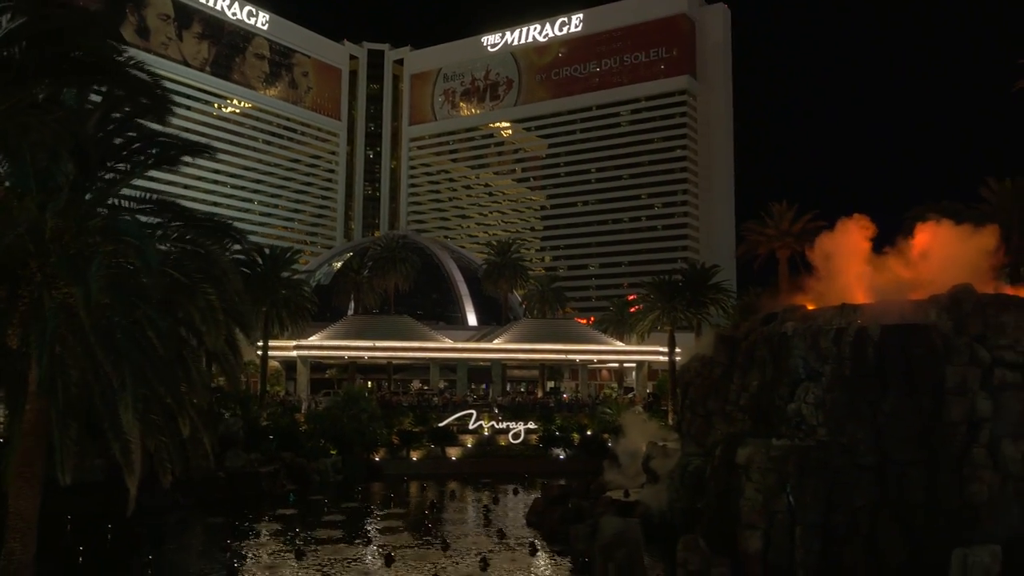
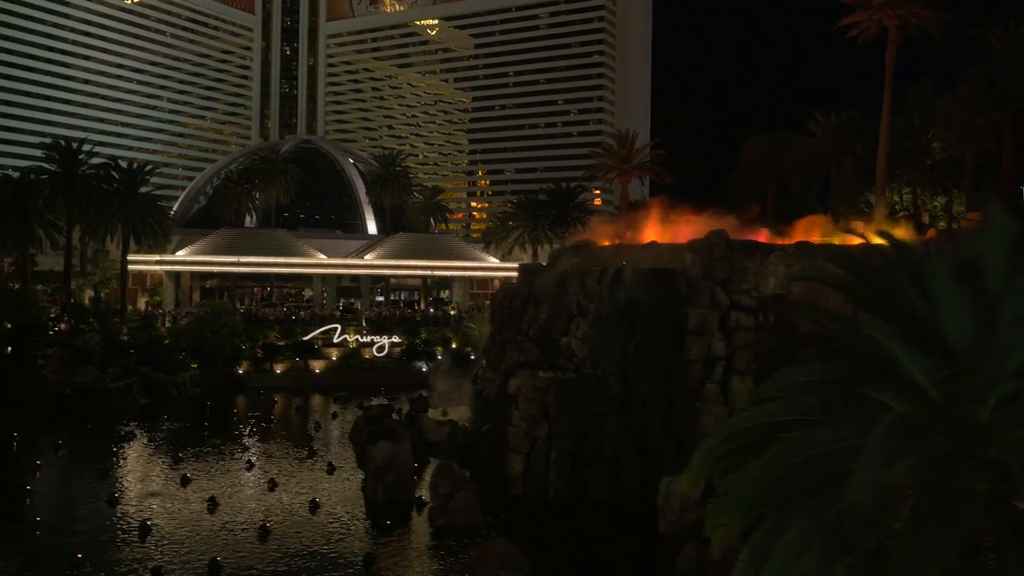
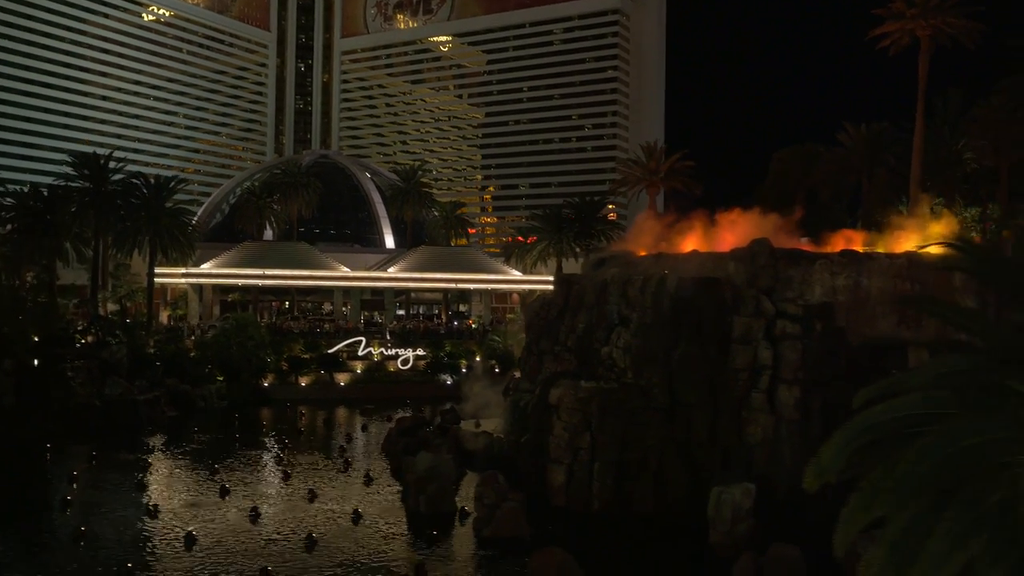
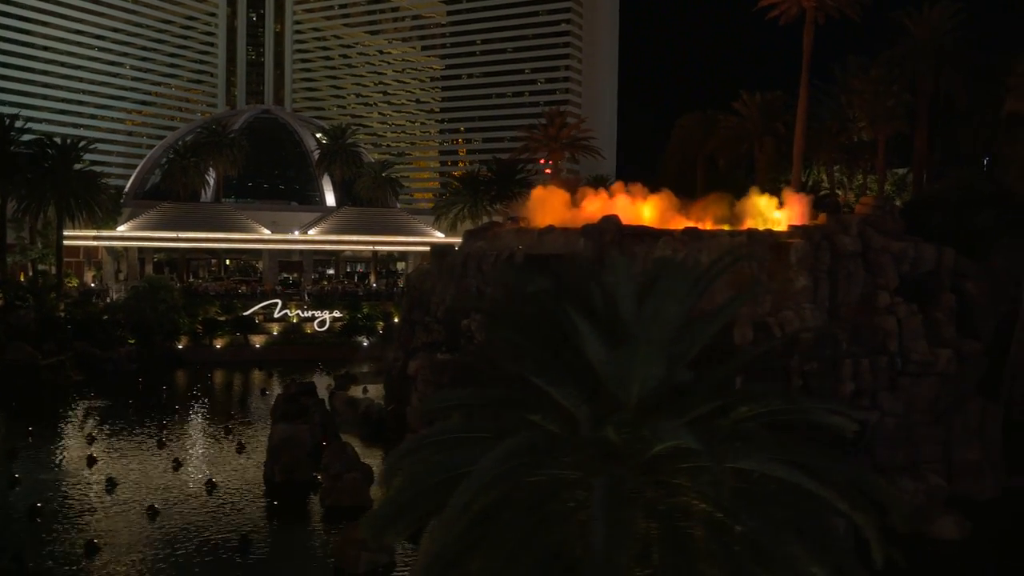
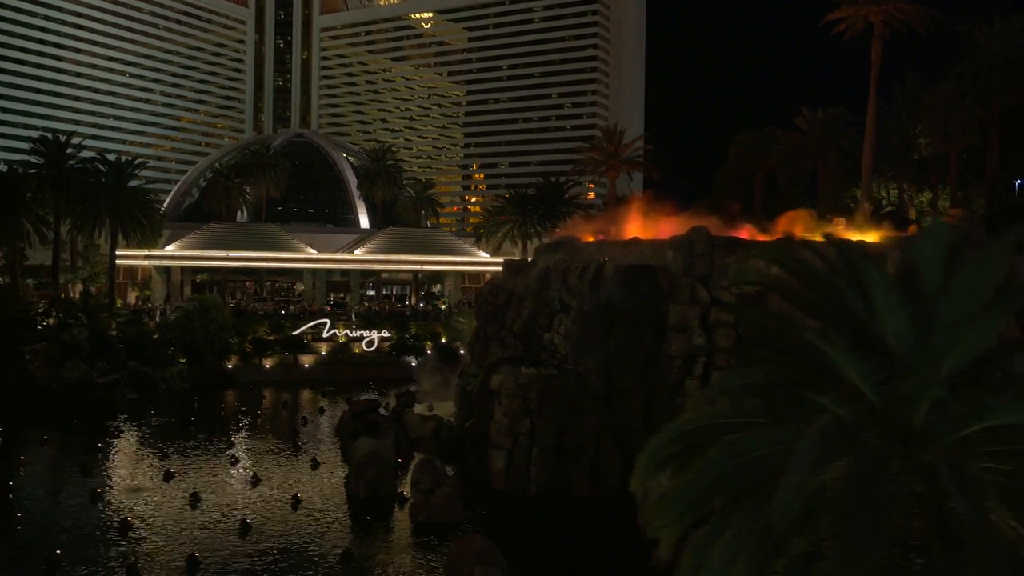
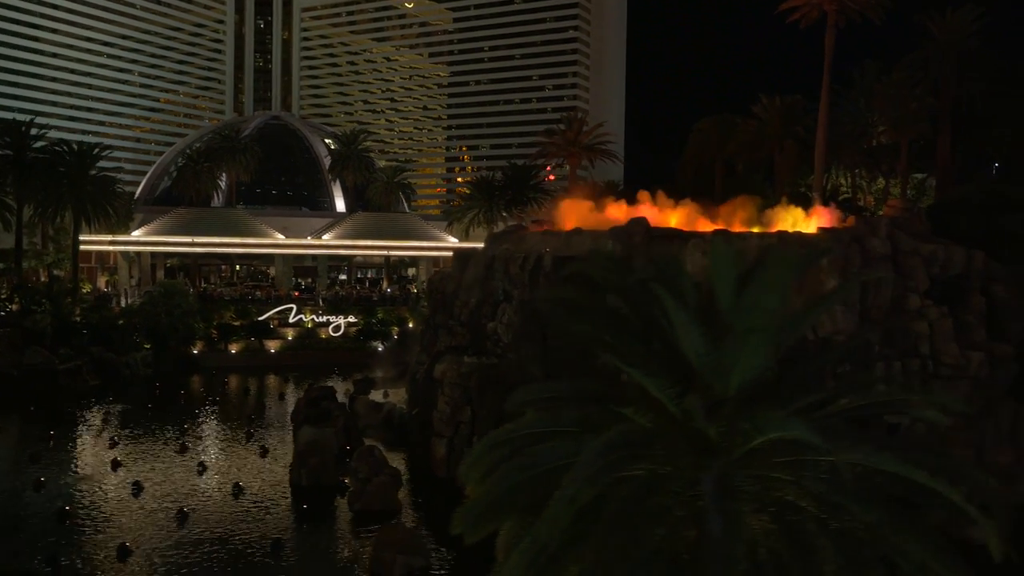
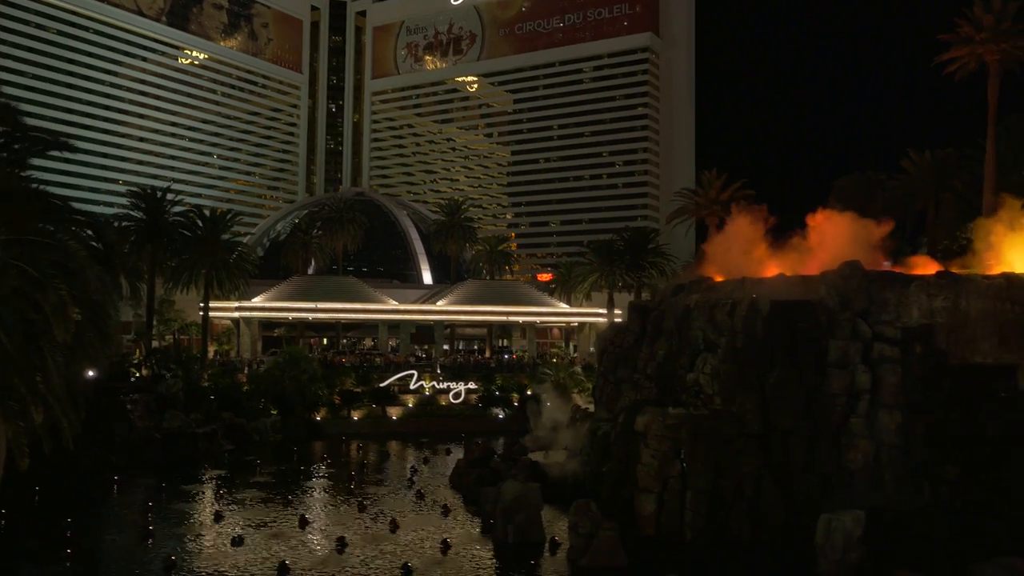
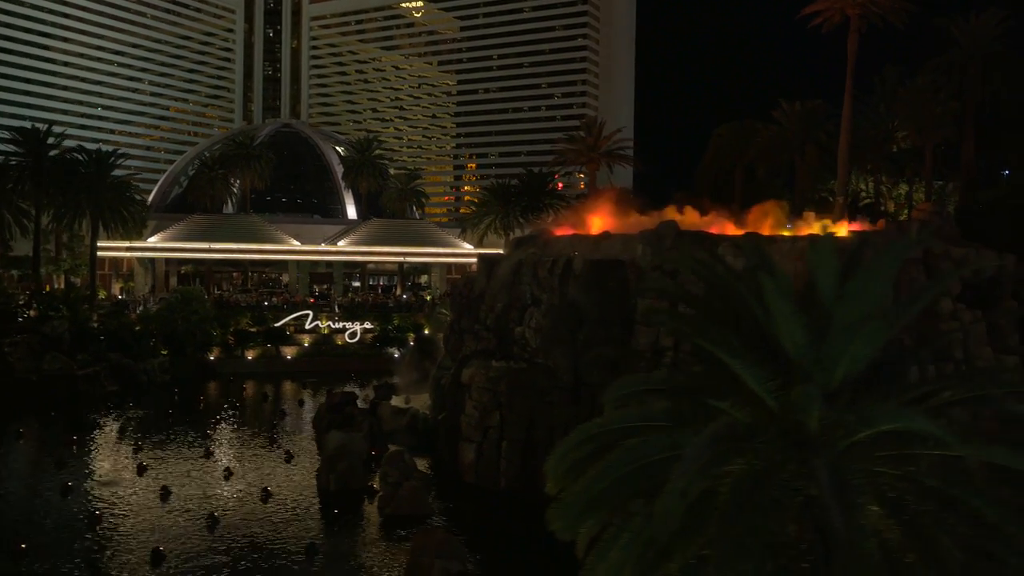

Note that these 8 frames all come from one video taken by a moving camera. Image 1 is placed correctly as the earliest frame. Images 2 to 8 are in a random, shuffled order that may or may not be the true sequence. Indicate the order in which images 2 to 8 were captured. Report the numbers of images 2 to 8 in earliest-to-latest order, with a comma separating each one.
7, 3, 2, 5, 8, 6, 4
